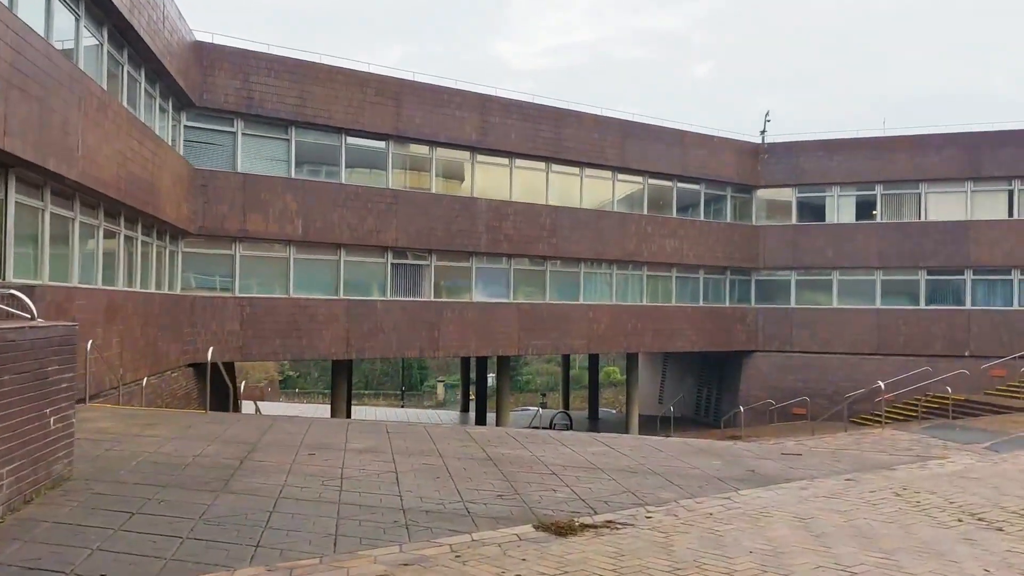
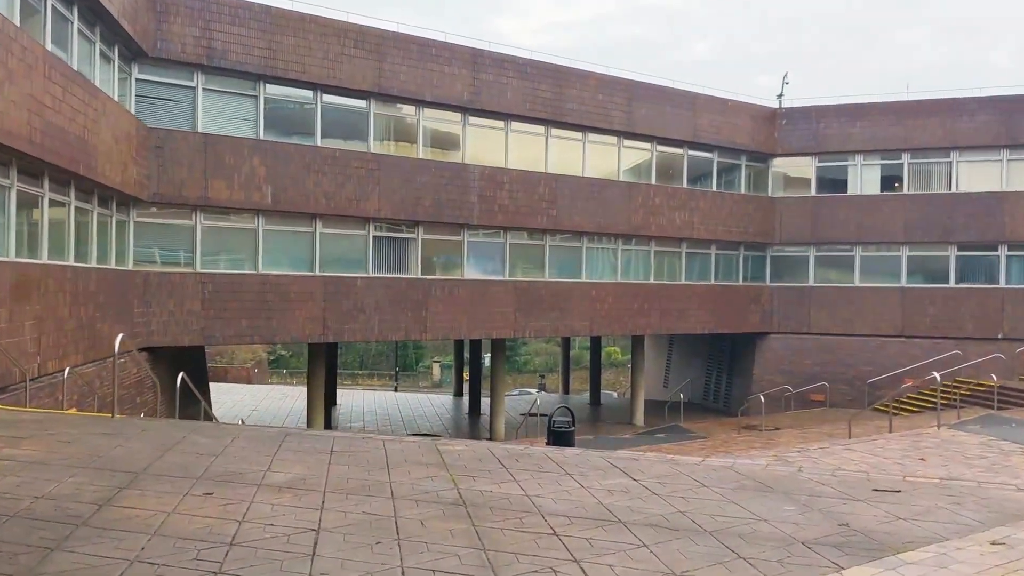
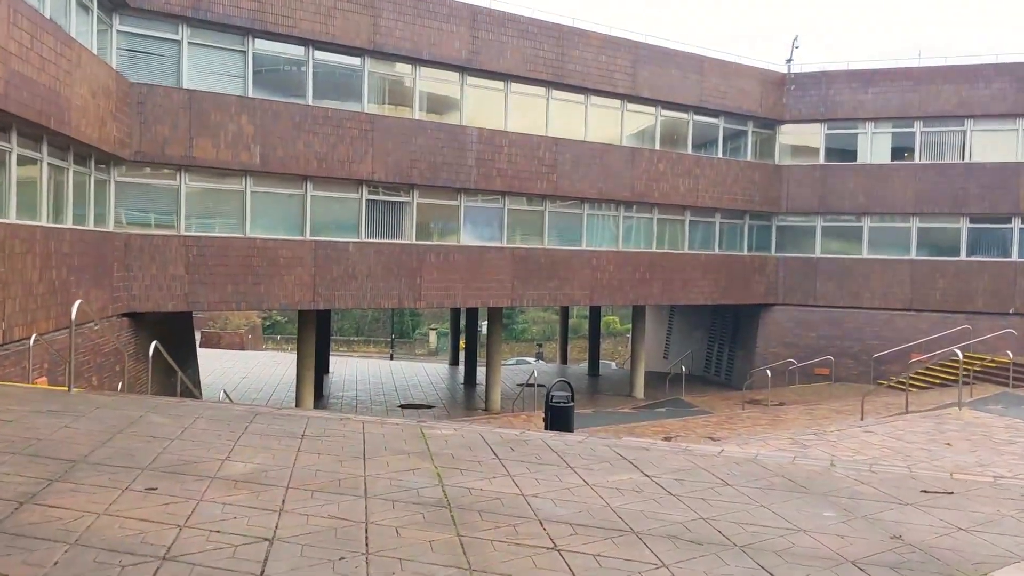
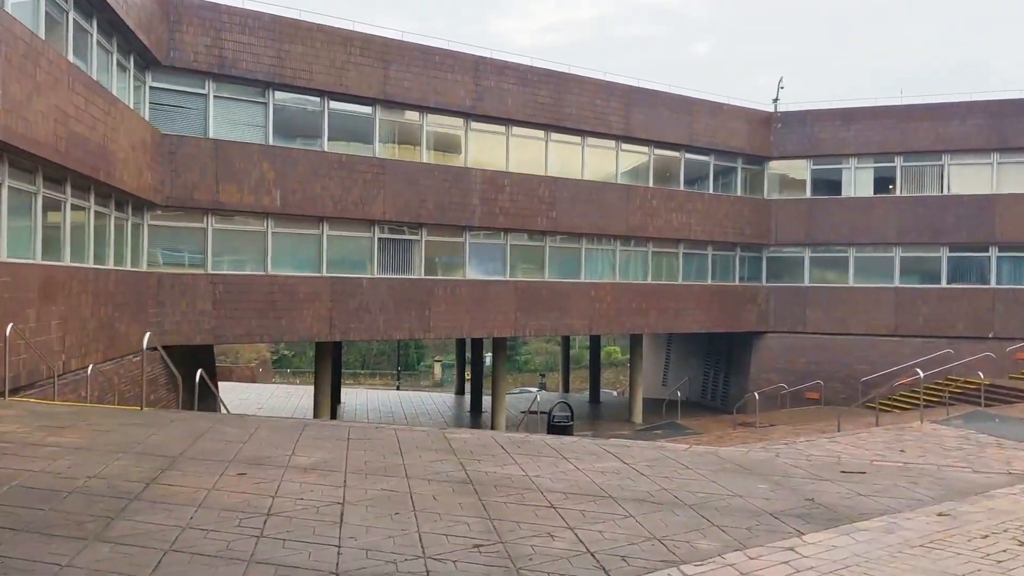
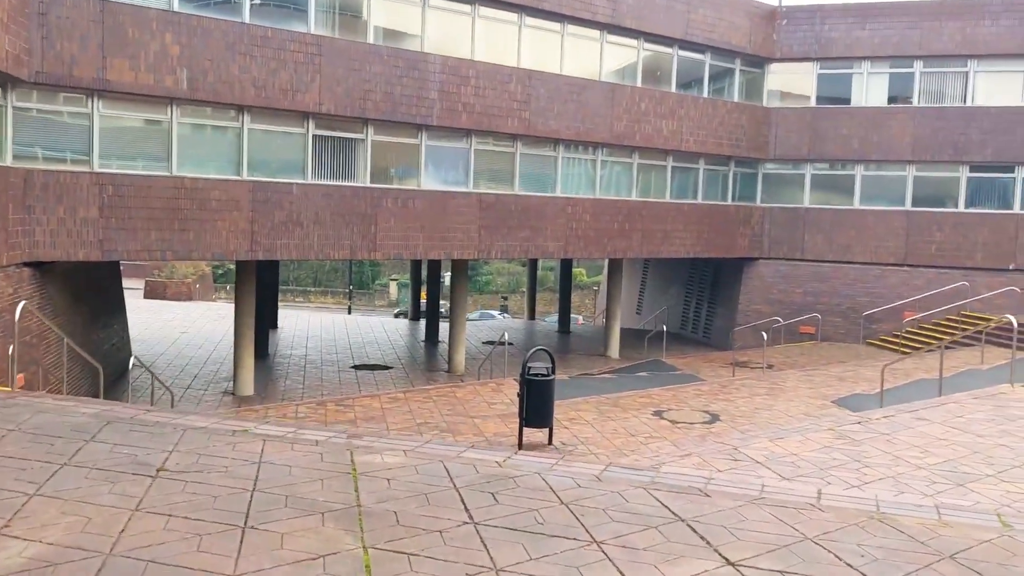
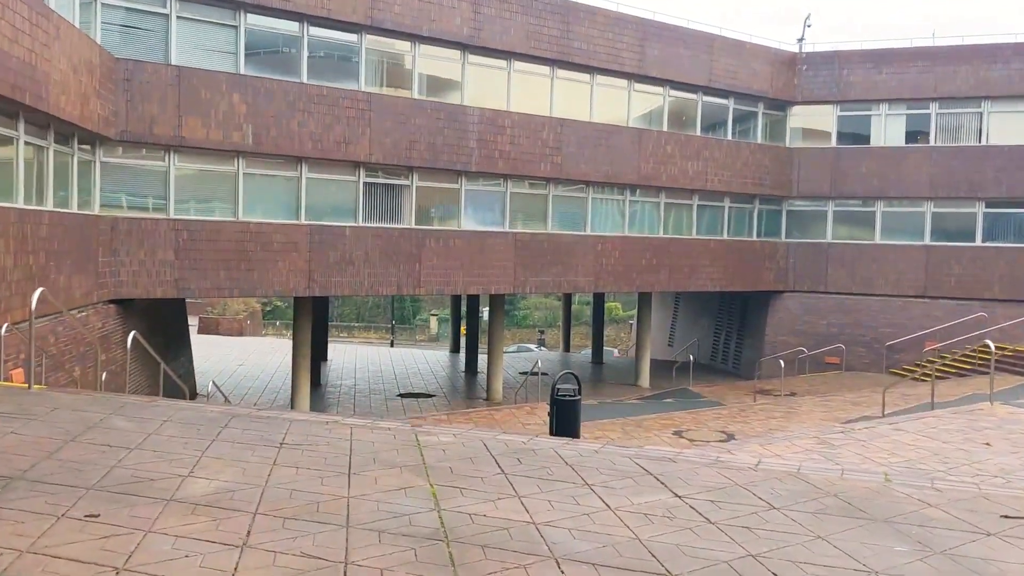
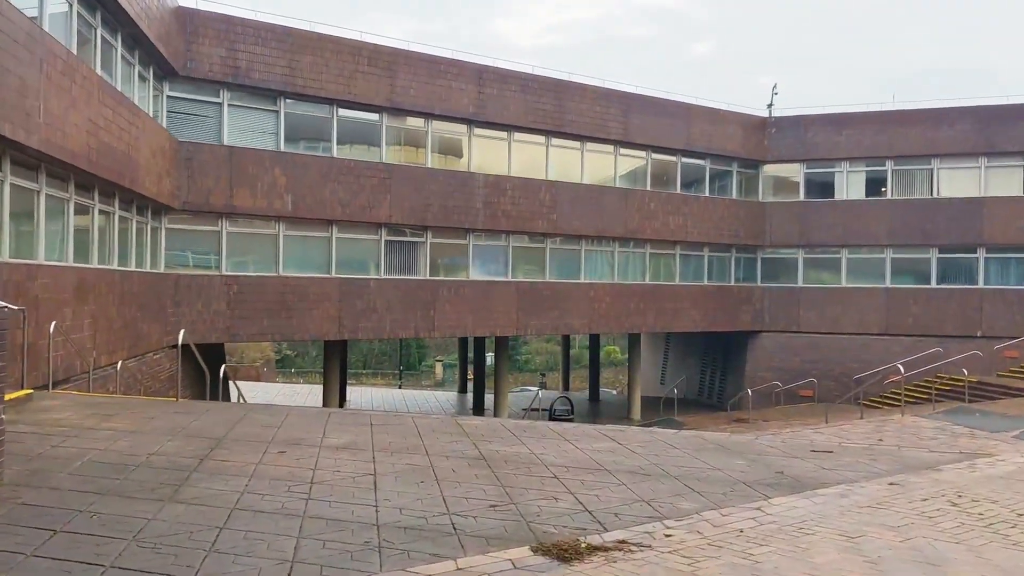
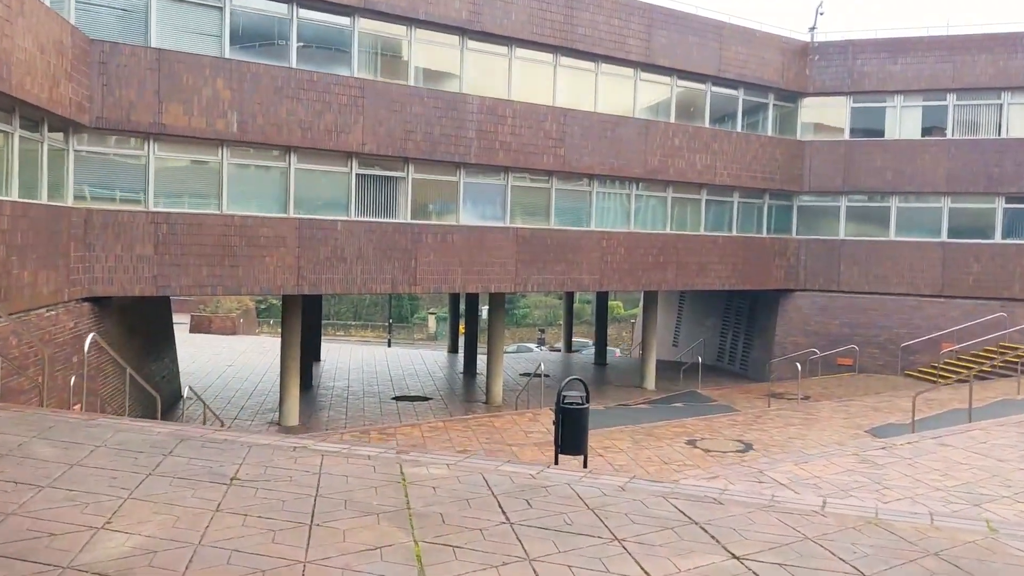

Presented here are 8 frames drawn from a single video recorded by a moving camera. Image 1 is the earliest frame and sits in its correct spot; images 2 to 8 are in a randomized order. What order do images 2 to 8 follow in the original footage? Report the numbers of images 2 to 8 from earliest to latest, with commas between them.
7, 4, 2, 3, 6, 8, 5
